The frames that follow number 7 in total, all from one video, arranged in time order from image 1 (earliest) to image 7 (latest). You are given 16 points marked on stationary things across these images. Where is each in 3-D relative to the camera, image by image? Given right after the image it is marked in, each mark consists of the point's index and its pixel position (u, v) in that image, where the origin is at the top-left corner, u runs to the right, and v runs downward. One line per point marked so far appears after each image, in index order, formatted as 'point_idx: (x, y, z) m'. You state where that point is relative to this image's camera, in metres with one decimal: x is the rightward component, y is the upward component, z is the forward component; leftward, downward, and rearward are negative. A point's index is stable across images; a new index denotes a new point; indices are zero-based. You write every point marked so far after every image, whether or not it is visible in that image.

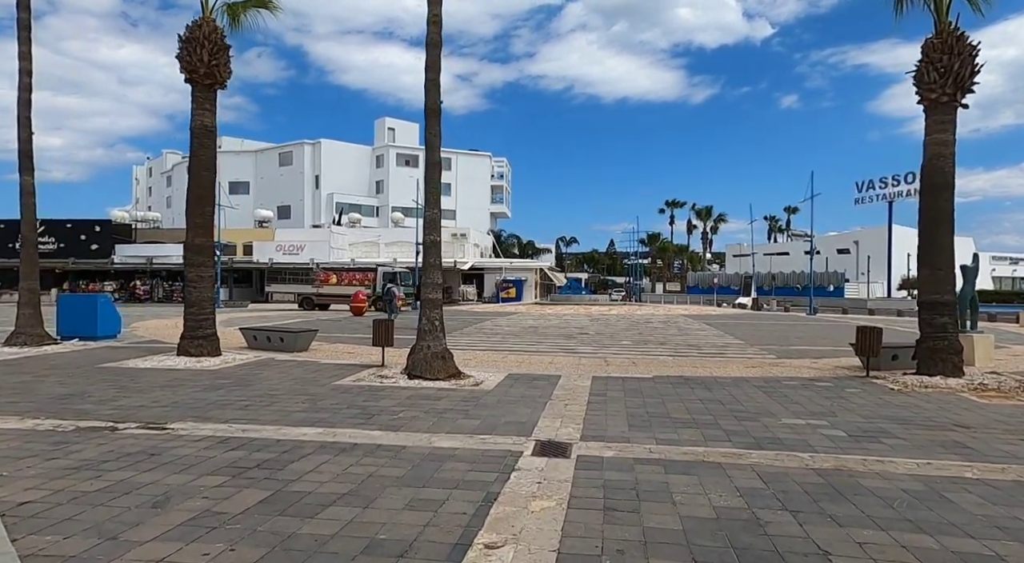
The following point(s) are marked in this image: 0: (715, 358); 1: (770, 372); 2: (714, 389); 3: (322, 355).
0: (+4.7, -1.8, +14.7) m
1: (+5.0, -1.8, +12.4) m
2: (+3.3, -1.7, +10.3) m
3: (-4.3, -1.7, +14.5) m
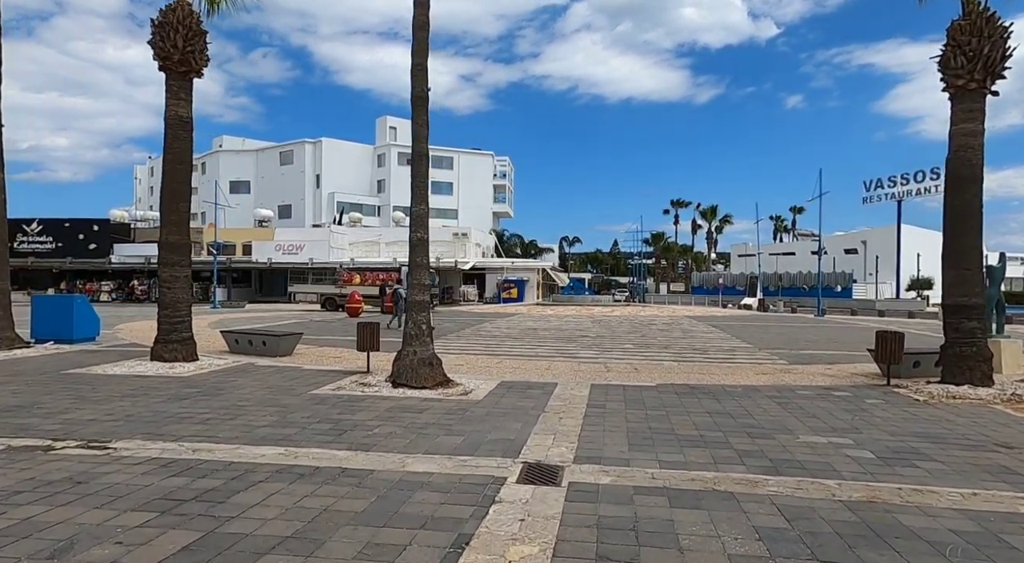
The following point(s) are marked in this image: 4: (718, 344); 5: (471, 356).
0: (+4.6, -1.8, +13.9) m
1: (+4.9, -1.8, +11.6) m
2: (+3.2, -1.8, +9.5) m
3: (-4.4, -1.7, +13.7) m
4: (+5.9, -1.8, +18.4) m
5: (-1.0, -1.8, +14.9) m
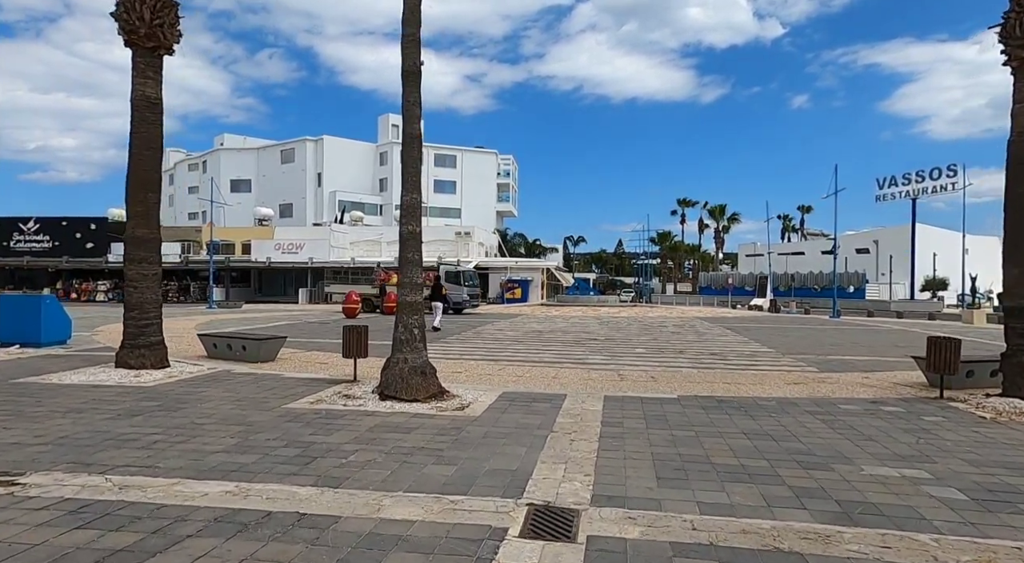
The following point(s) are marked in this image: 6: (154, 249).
0: (+4.6, -1.8, +12.6) m
1: (+5.0, -1.8, +10.3) m
2: (+3.2, -1.7, +8.2) m
3: (-4.4, -1.7, +12.5) m
4: (+6.0, -1.8, +17.1) m
5: (-0.9, -1.7, +13.7) m
6: (-6.4, +0.6, +11.5) m
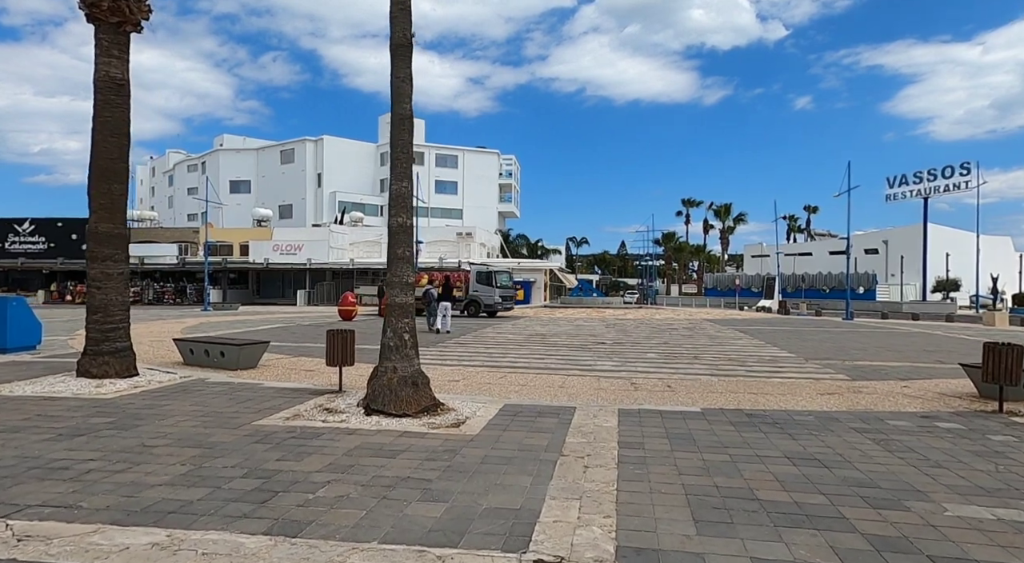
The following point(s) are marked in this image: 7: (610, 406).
0: (+4.7, -1.8, +11.5) m
1: (+5.0, -1.8, +9.2) m
2: (+3.2, -1.7, +7.1) m
3: (-4.3, -1.7, +11.5) m
4: (+6.1, -1.8, +16.0) m
5: (-0.9, -1.7, +12.6) m
6: (-6.4, +0.6, +10.4) m
7: (+1.4, -1.7, +8.9) m
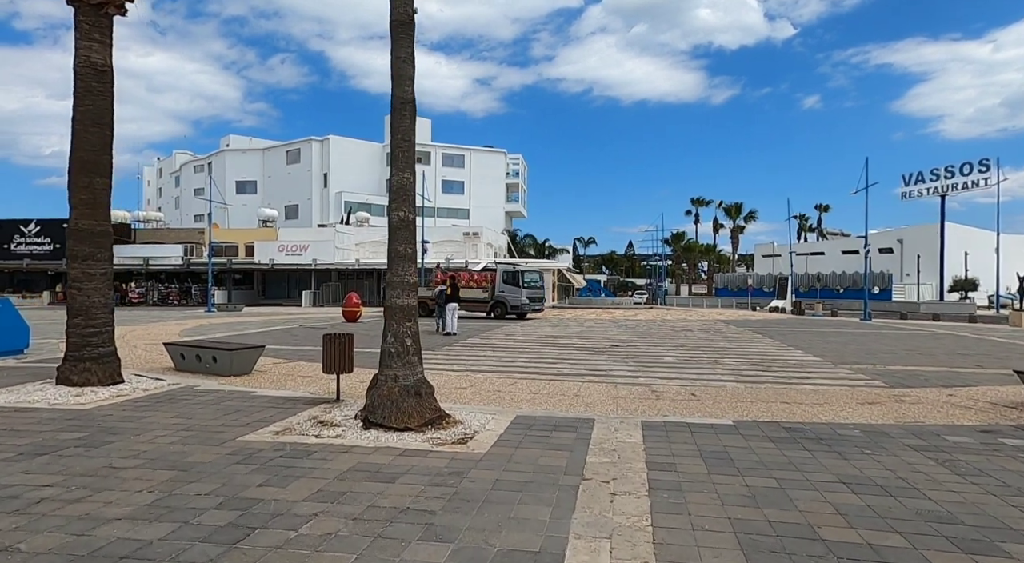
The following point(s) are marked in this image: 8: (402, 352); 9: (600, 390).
0: (+4.9, -1.8, +10.7) m
1: (+5.2, -1.7, +8.4) m
2: (+3.4, -1.7, +6.3) m
3: (-4.1, -1.7, +10.7) m
4: (+6.3, -1.8, +15.1) m
5: (-0.7, -1.7, +11.9) m
6: (-6.2, +0.6, +9.7) m
7: (+1.5, -1.7, +8.1) m
8: (-1.3, -0.8, +7.7) m
9: (+1.4, -1.8, +10.3) m
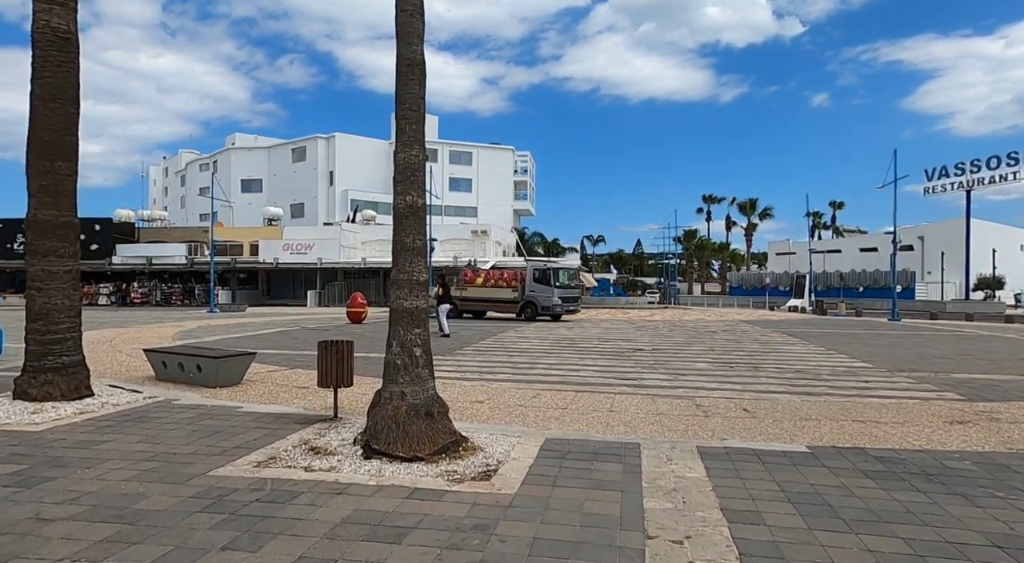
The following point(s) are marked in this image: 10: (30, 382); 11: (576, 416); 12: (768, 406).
0: (+5.2, -1.7, +9.3) m
1: (+5.5, -1.7, +7.0) m
2: (+3.7, -1.7, +5.0) m
3: (-3.8, -1.7, +9.5) m
4: (+6.7, -1.8, +13.8) m
5: (-0.3, -1.7, +10.5) m
6: (-5.9, +0.6, +8.4) m
7: (+1.8, -1.7, +6.8) m
8: (-1.0, -0.8, +6.4) m
9: (+1.8, -1.7, +9.0) m
10: (-6.2, -1.3, +8.2) m
11: (+0.8, -1.7, +8.2) m
12: (+3.6, -1.8, +9.0) m
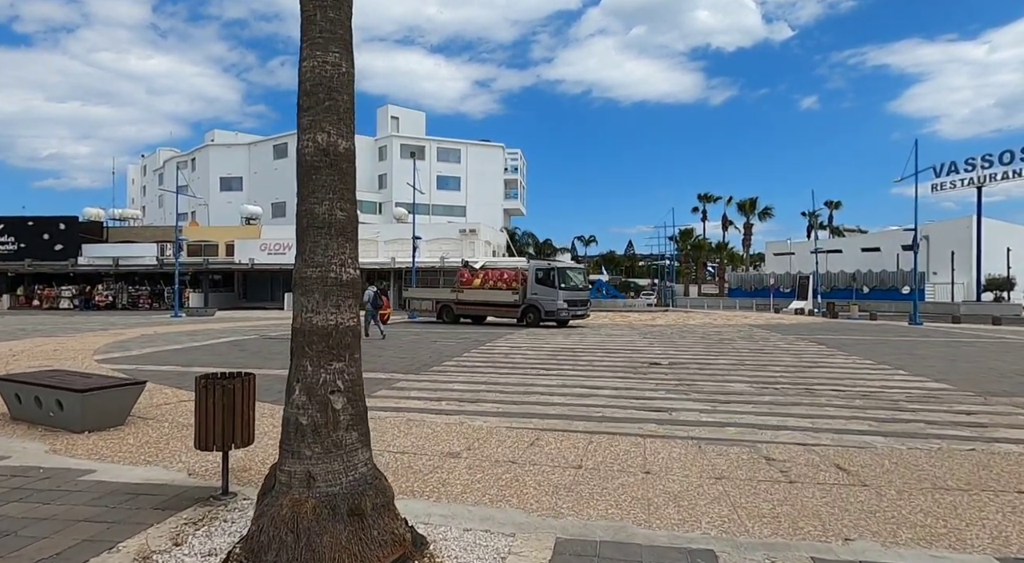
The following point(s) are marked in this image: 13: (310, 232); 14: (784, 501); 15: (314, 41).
0: (+5.1, -1.7, +6.6) m
1: (+5.4, -1.7, +4.4) m
2: (+3.6, -1.7, +2.3) m
3: (-3.9, -1.7, +6.6) m
4: (+6.5, -1.8, +11.1) m
5: (-0.4, -1.7, +7.8) m
6: (-6.0, +0.6, +5.6) m
7: (+1.8, -1.7, +4.1) m
8: (-1.1, -0.8, +3.6) m
9: (+1.7, -1.7, +6.2) m
10: (-6.3, -1.3, +5.4) m
11: (+0.7, -1.7, +5.4) m
12: (+3.4, -1.8, +6.3) m
13: (-1.2, +0.3, +3.8) m
14: (+2.2, -1.7, +5.1) m
15: (-1.2, +1.5, +3.9) m
